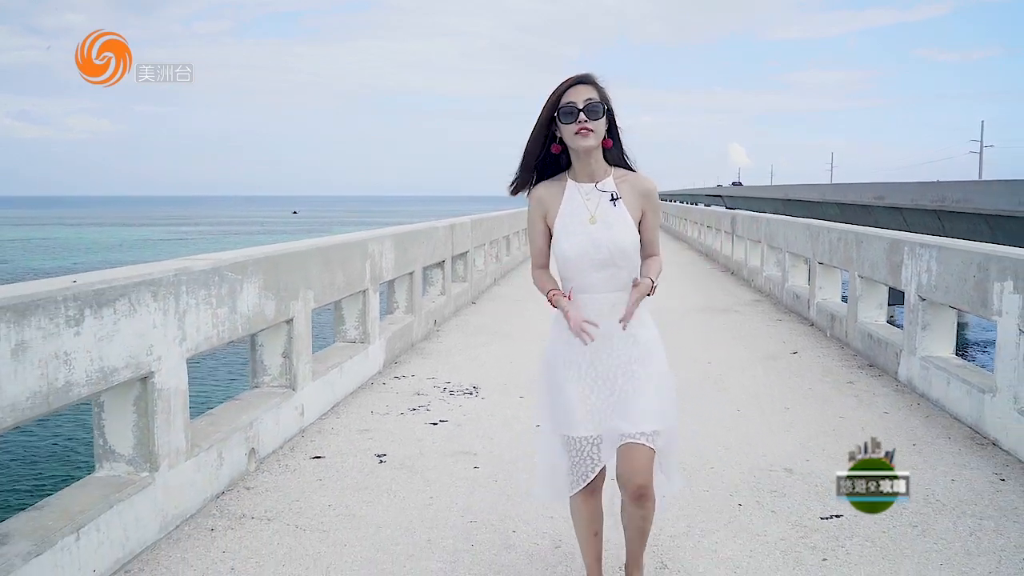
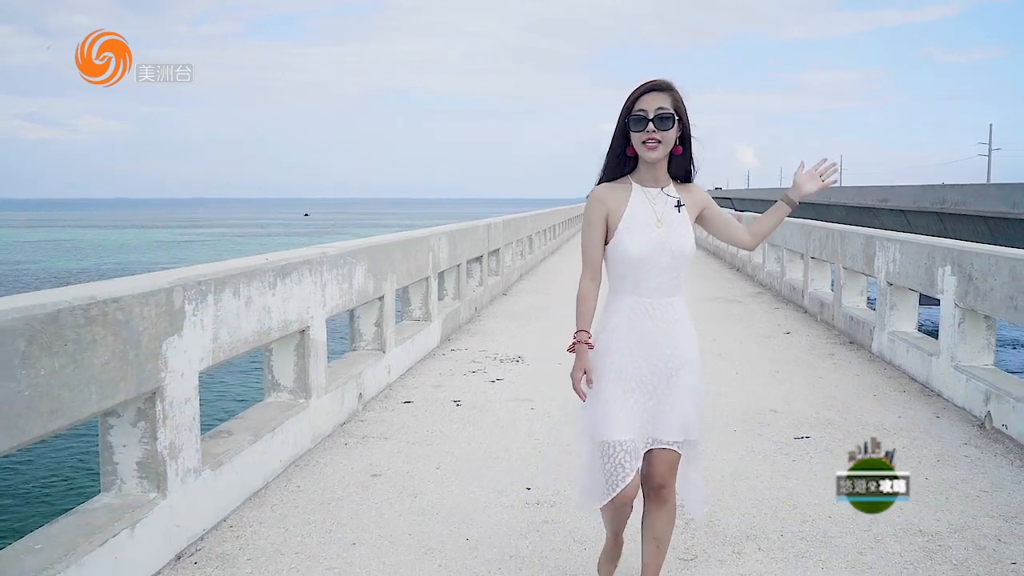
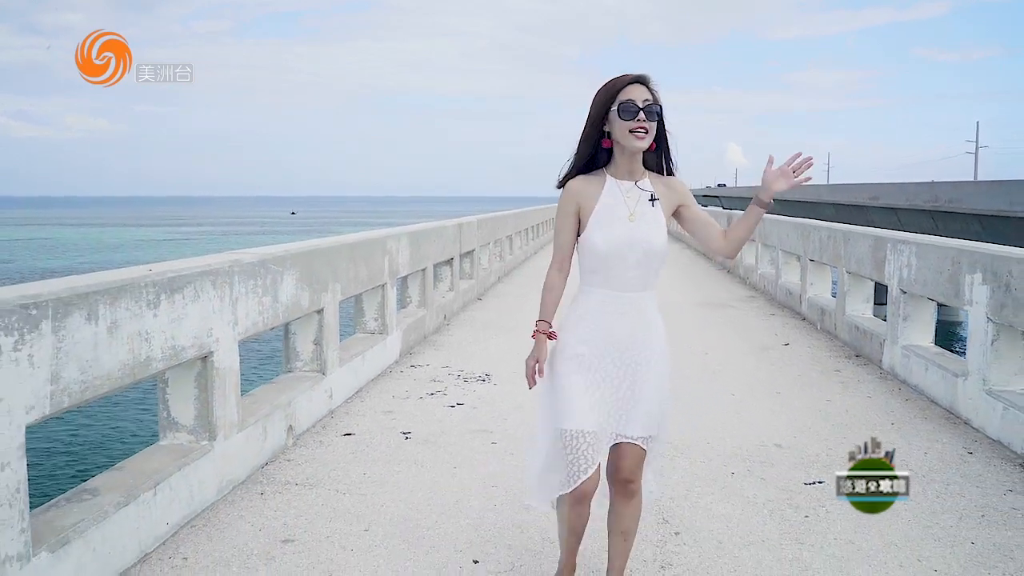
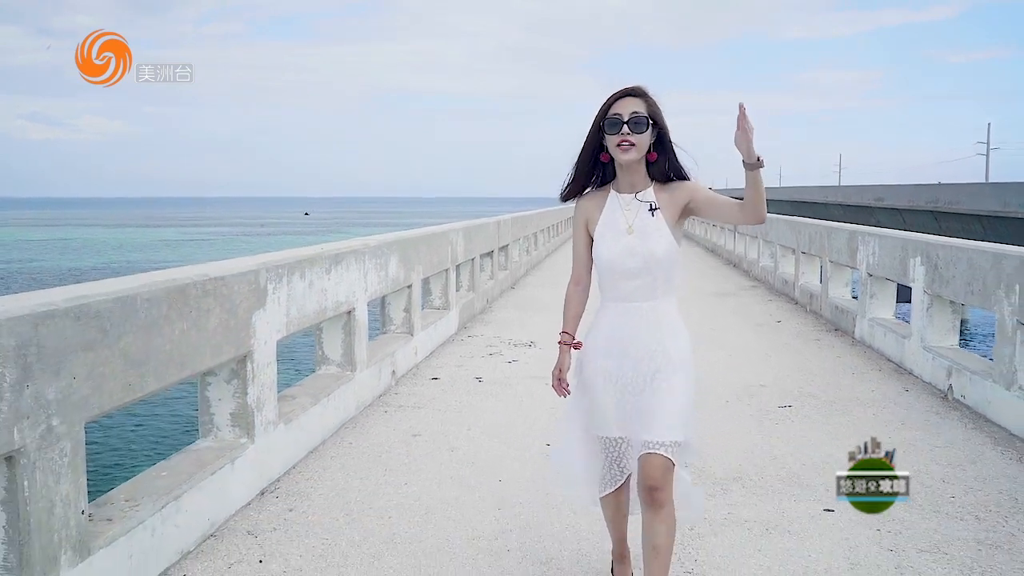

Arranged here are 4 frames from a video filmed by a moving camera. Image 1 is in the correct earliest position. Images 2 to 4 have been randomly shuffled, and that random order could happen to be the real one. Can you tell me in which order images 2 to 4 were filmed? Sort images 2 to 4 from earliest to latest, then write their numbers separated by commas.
3, 2, 4
